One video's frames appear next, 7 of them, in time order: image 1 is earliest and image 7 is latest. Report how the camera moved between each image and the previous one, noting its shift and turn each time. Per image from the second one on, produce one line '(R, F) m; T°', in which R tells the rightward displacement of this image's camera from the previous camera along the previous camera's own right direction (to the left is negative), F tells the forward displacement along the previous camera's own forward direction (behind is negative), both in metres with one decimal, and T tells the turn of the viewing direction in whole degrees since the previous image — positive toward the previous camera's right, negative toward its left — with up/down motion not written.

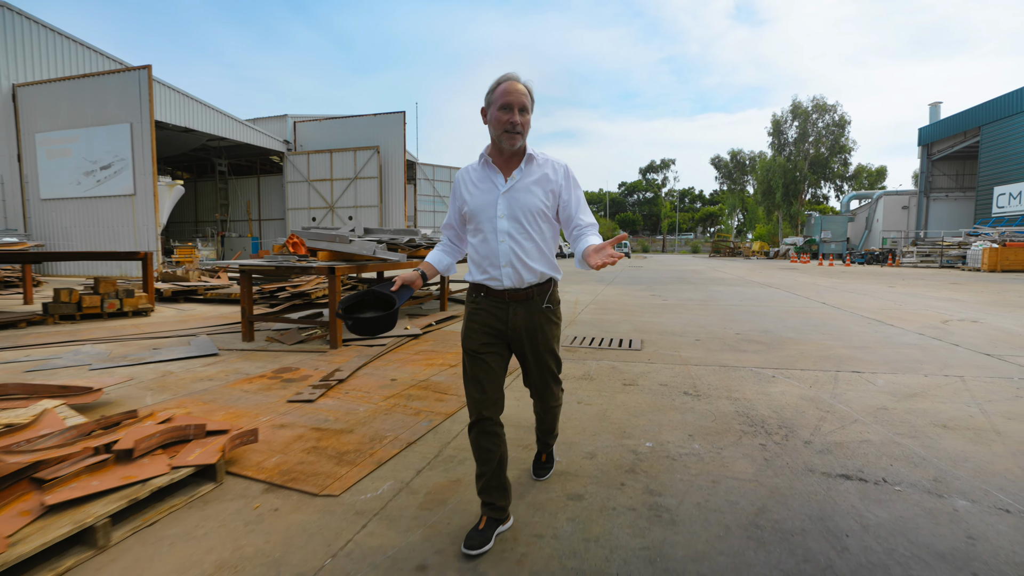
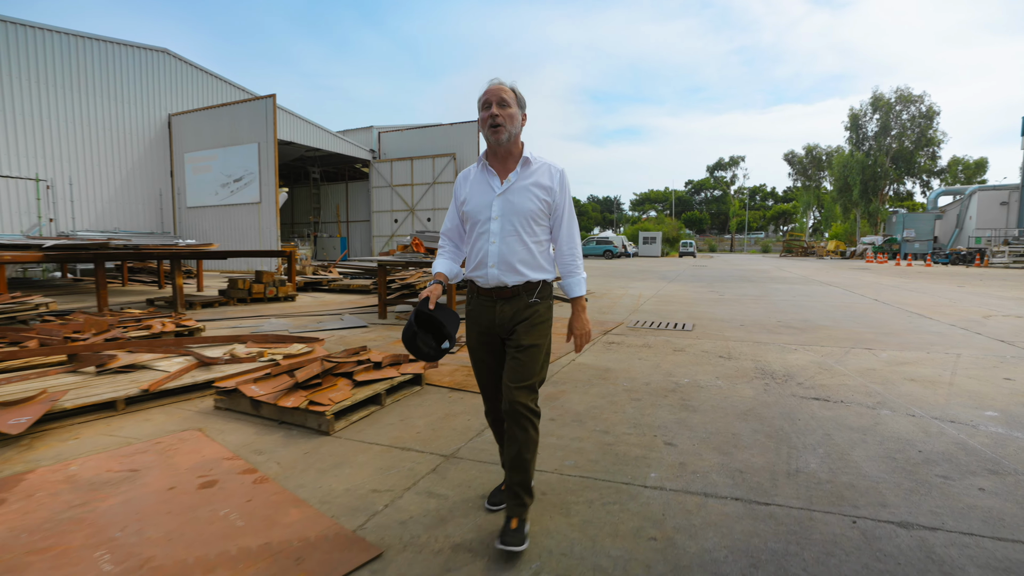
(-0.2, -1.3) m; -7°
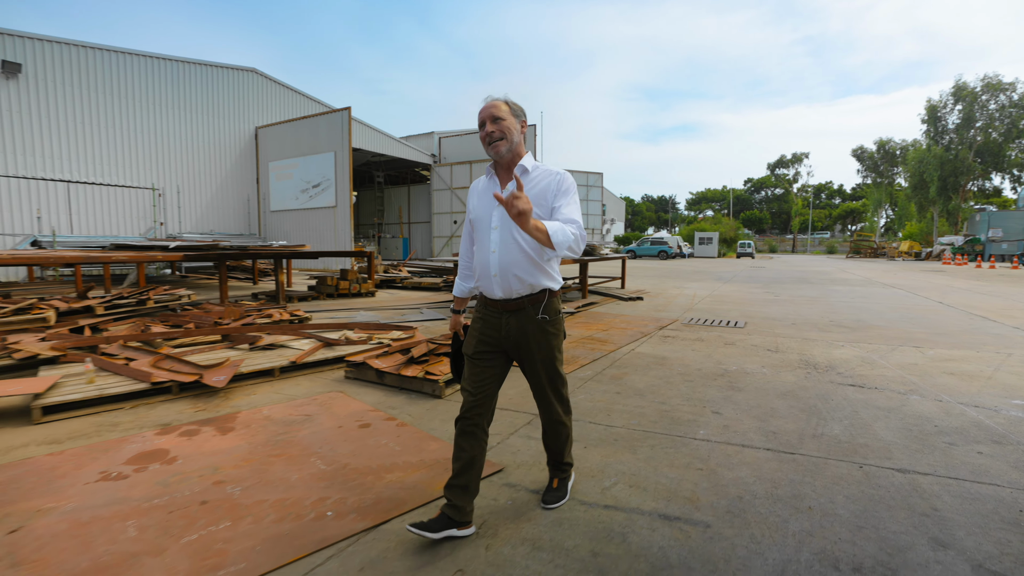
(-0.2, -0.6) m; -6°
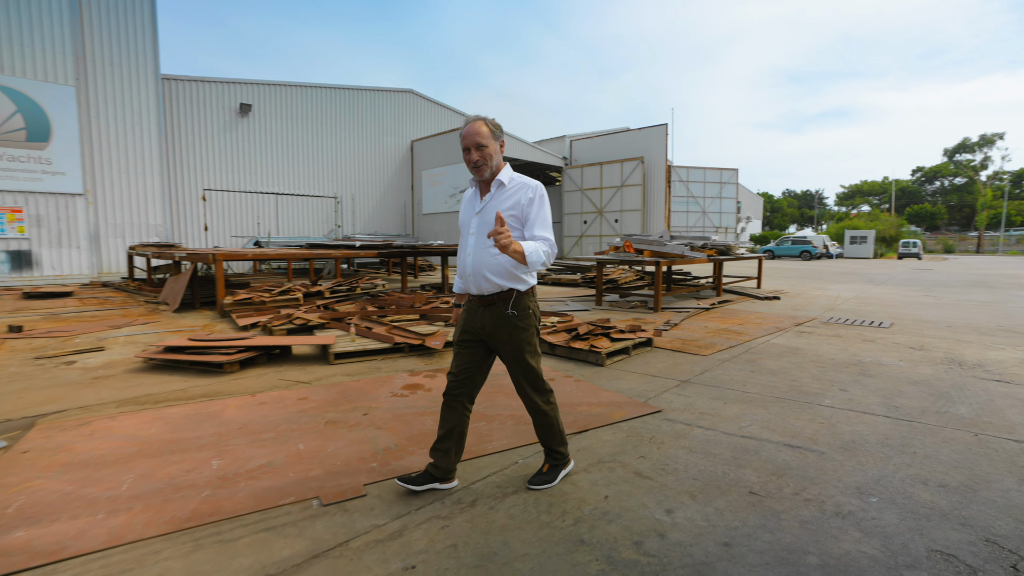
(-0.2, -0.9) m; -14°
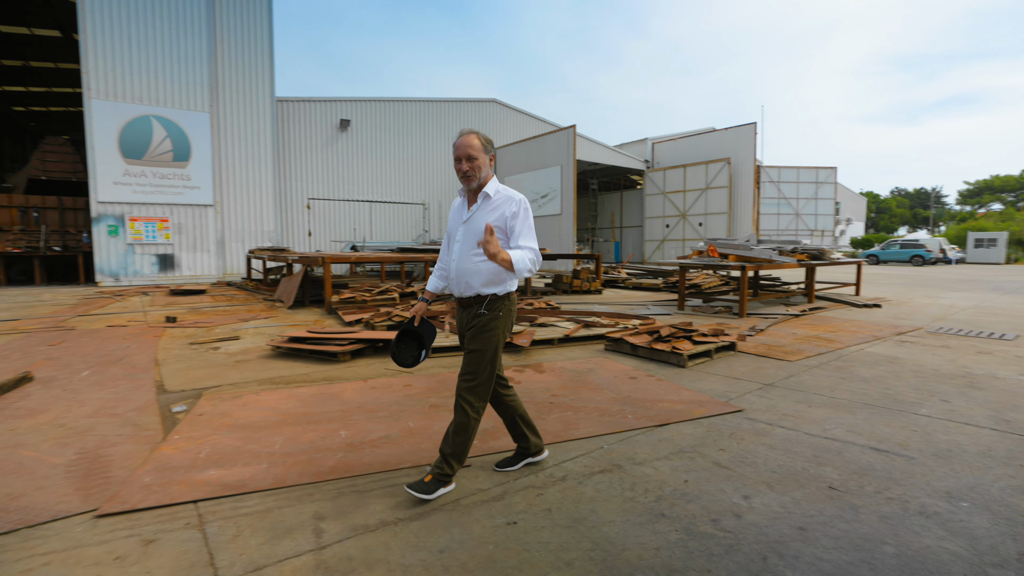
(0.0, -0.3) m; -9°
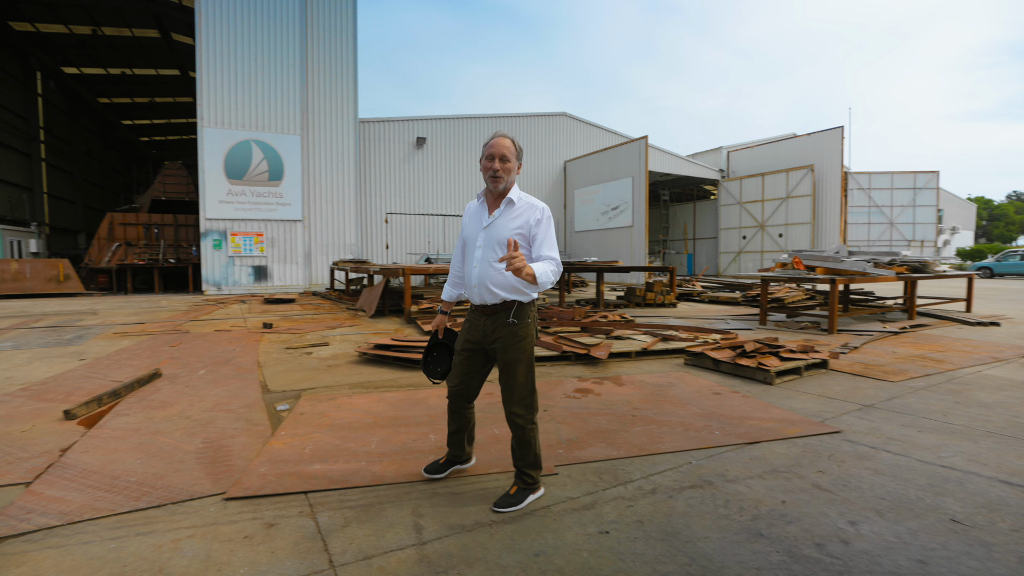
(-0.1, -0.1) m; -7°
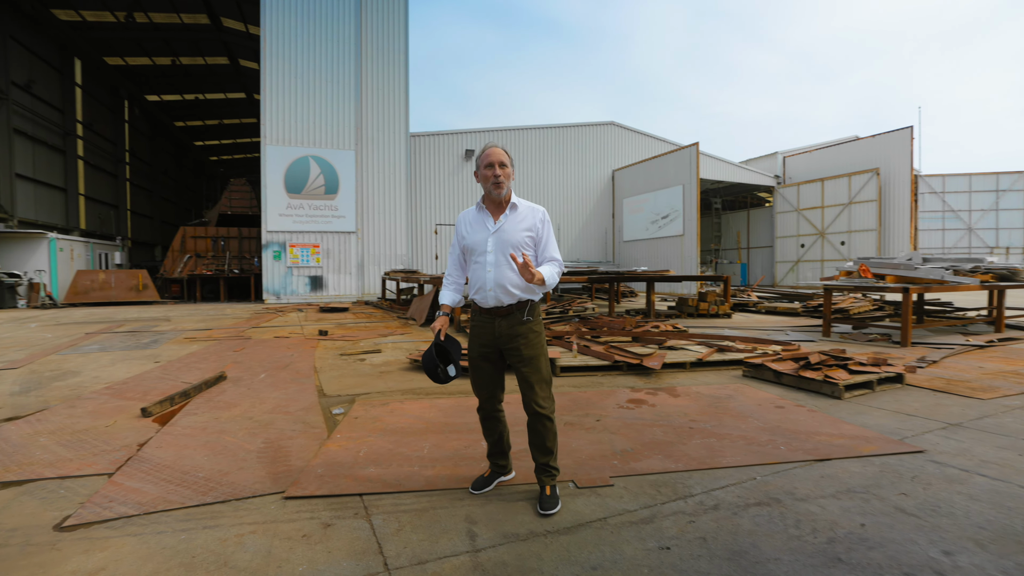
(0.0, 0.0) m; -5°
